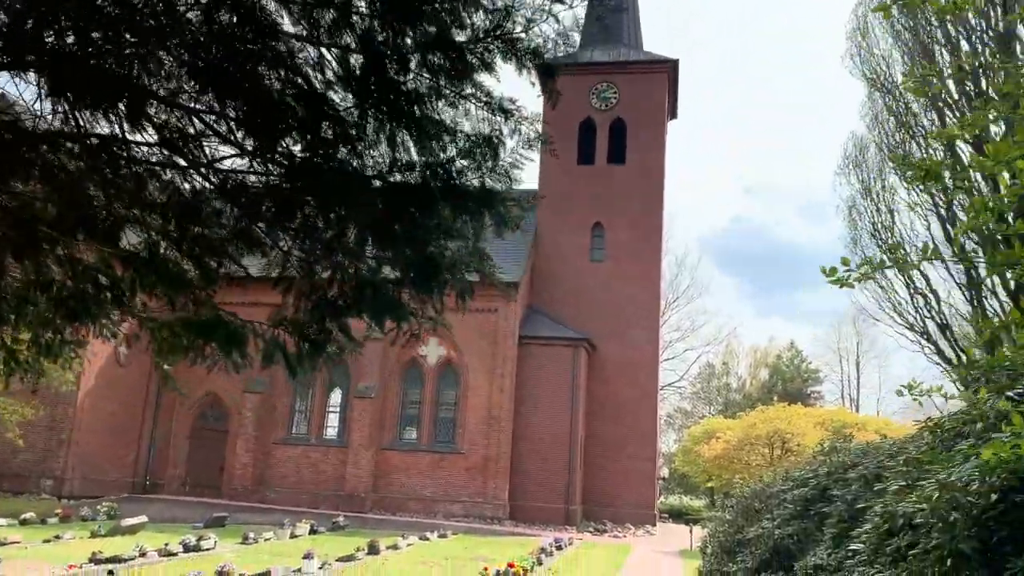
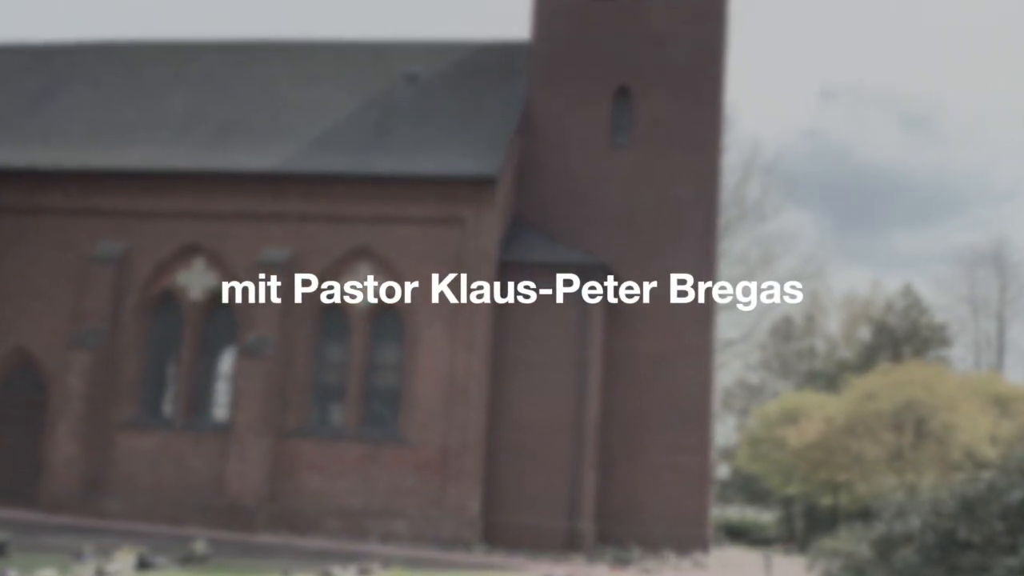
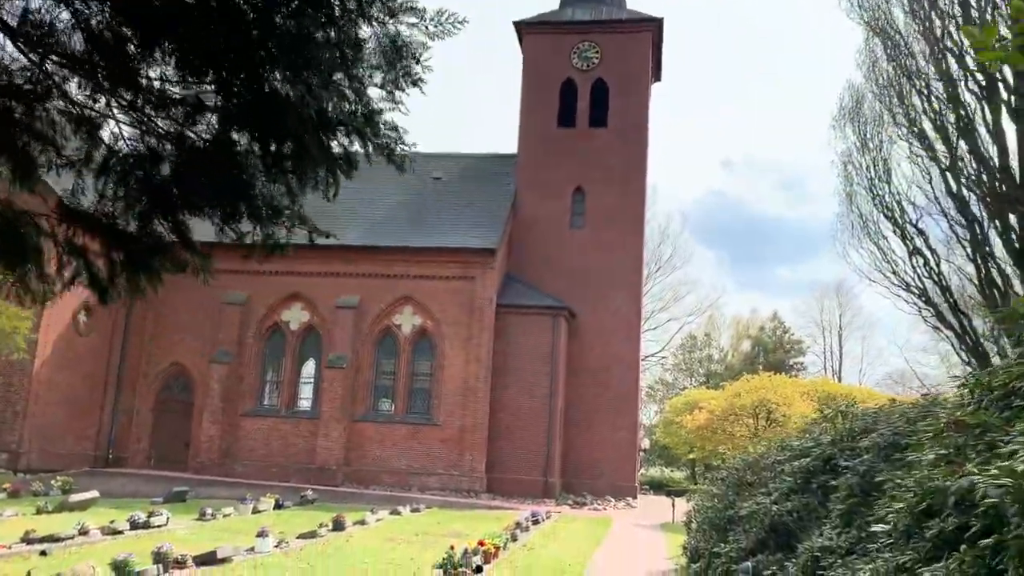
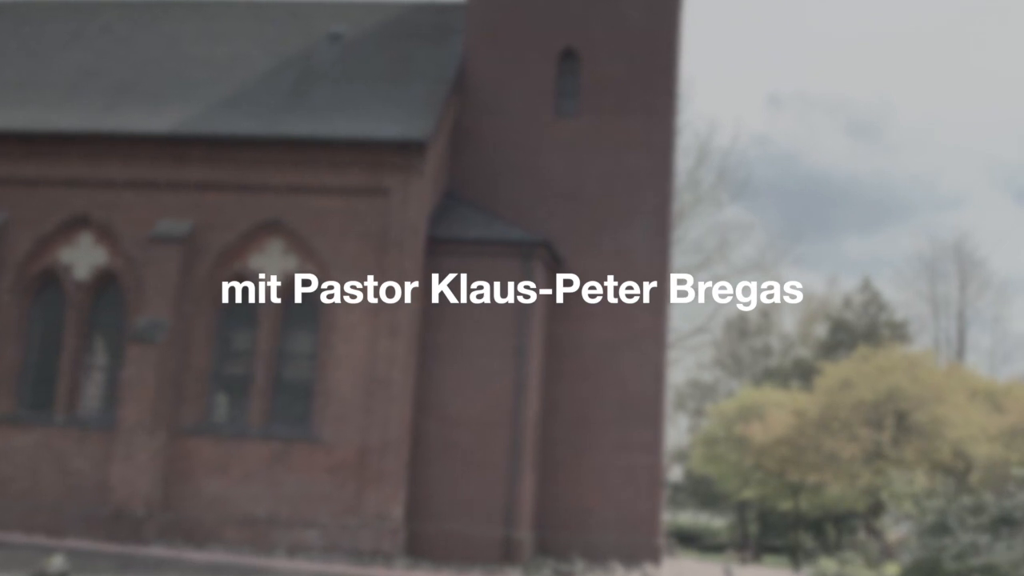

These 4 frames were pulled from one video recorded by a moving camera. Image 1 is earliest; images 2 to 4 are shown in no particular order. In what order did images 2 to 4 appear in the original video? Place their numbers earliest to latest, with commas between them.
3, 2, 4
